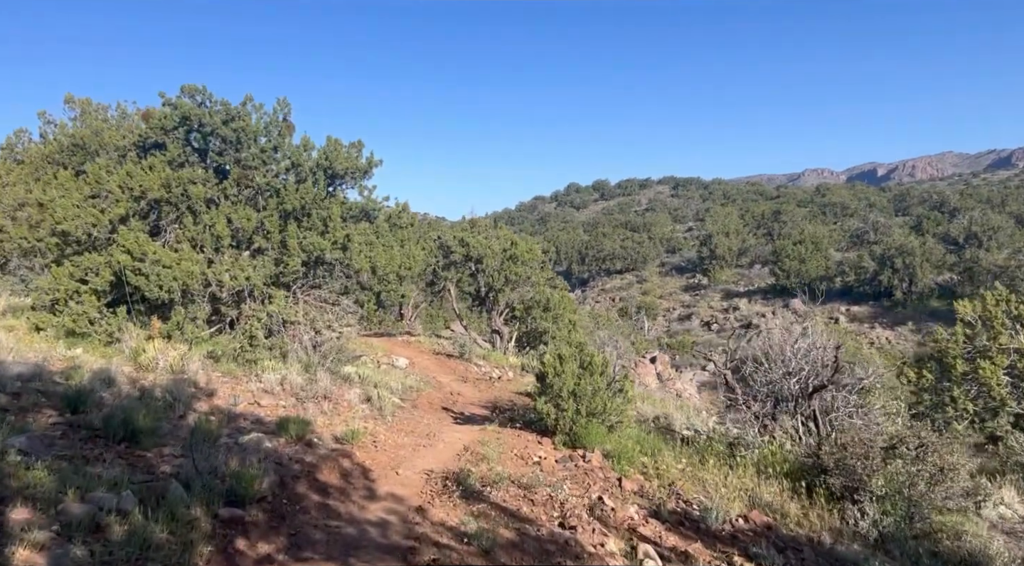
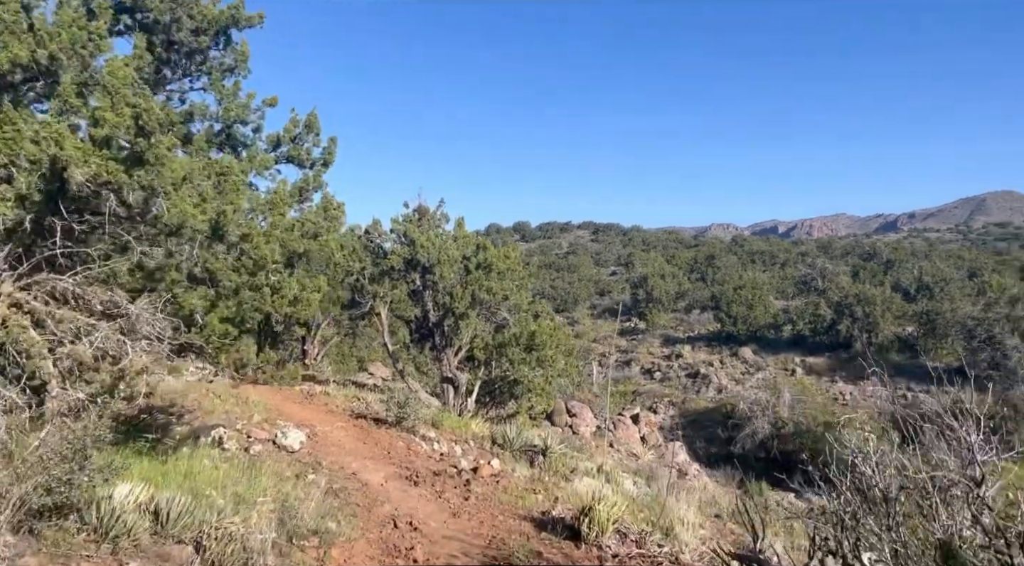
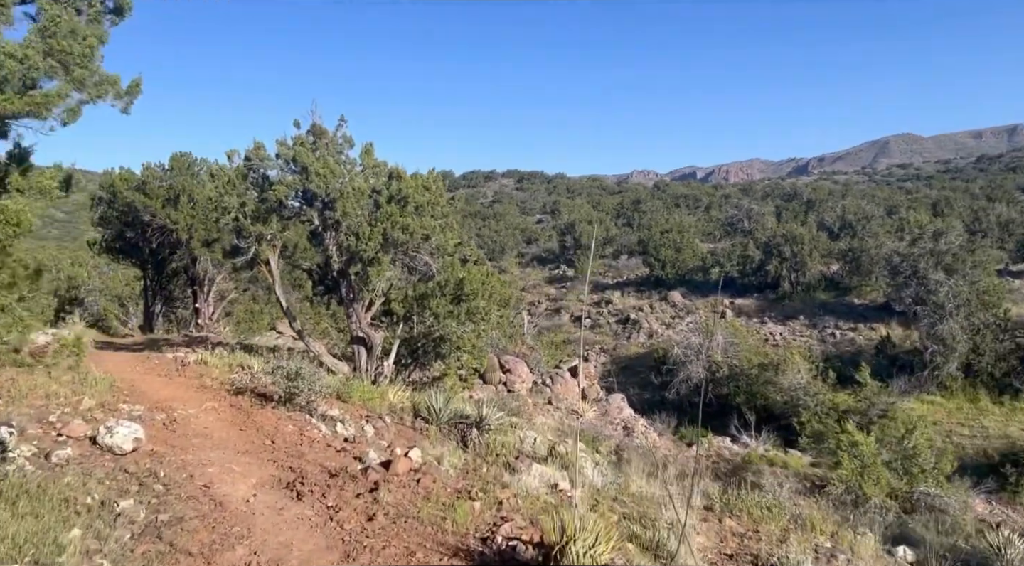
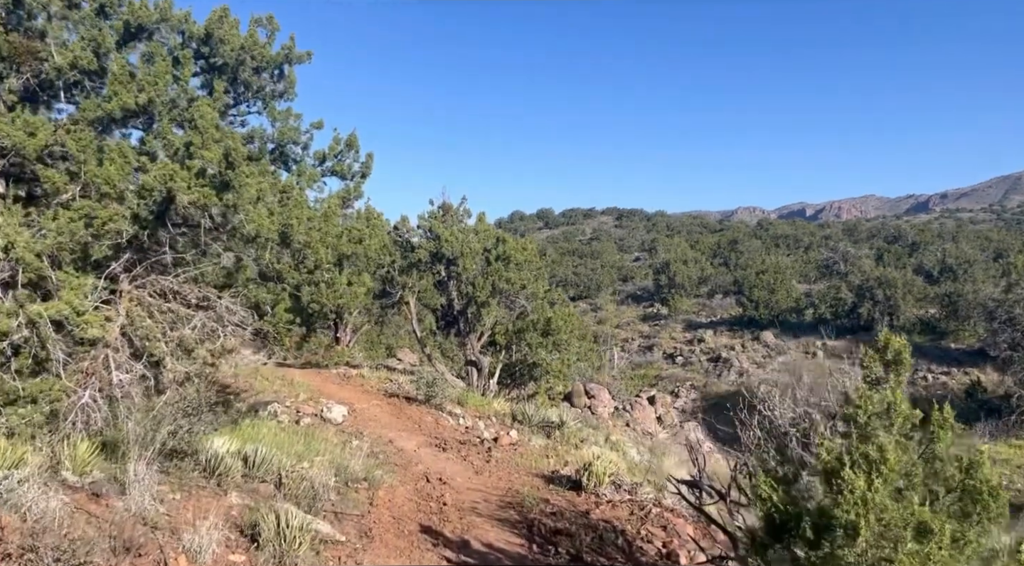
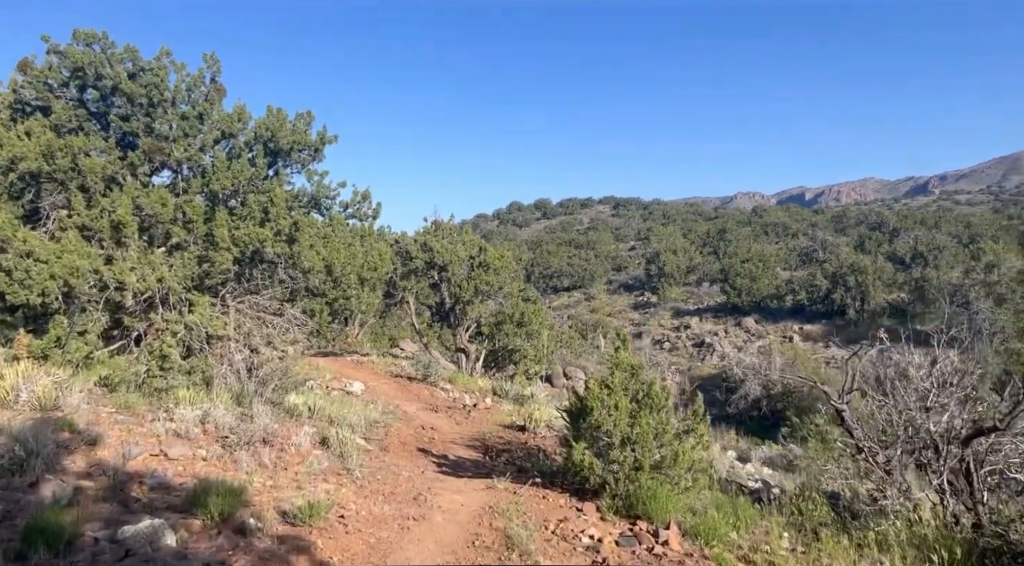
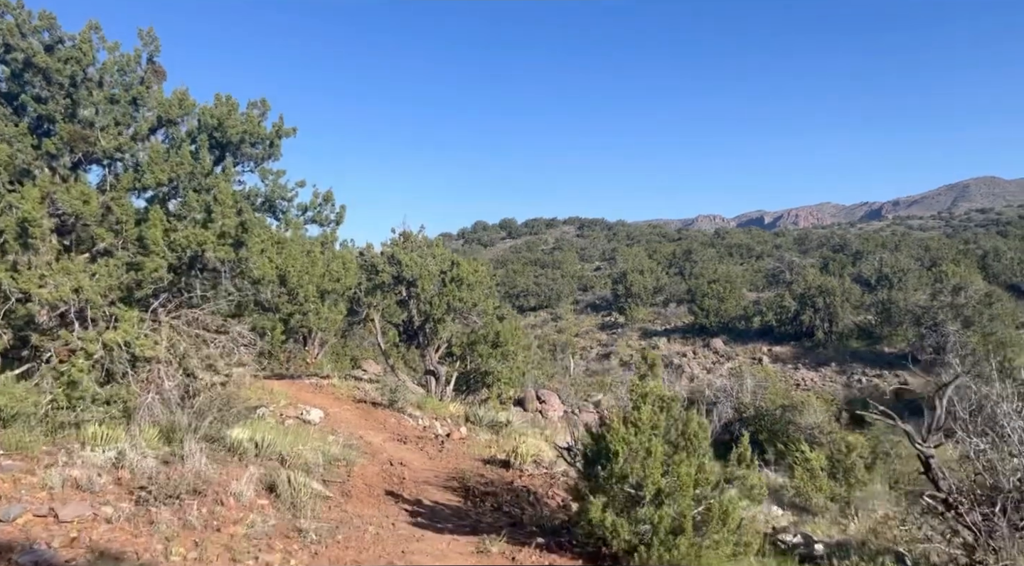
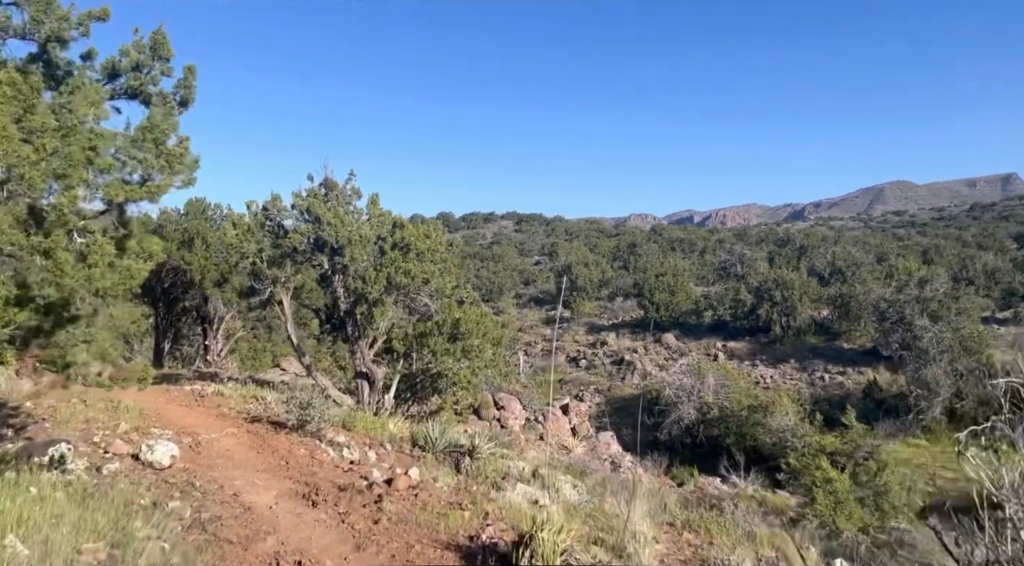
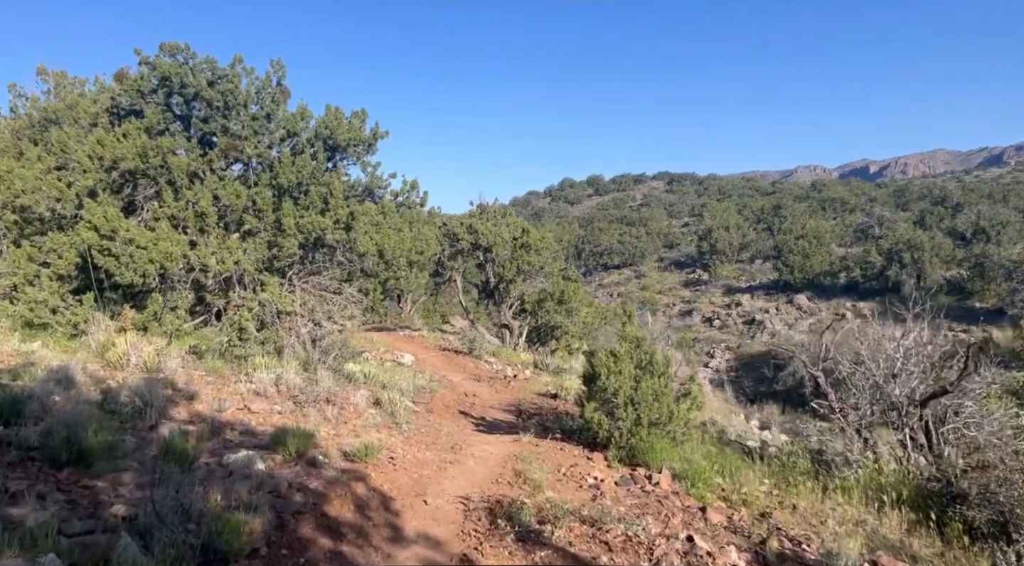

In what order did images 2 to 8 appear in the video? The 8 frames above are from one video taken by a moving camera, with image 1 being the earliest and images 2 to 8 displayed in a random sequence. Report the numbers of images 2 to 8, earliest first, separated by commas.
8, 5, 6, 4, 2, 7, 3
